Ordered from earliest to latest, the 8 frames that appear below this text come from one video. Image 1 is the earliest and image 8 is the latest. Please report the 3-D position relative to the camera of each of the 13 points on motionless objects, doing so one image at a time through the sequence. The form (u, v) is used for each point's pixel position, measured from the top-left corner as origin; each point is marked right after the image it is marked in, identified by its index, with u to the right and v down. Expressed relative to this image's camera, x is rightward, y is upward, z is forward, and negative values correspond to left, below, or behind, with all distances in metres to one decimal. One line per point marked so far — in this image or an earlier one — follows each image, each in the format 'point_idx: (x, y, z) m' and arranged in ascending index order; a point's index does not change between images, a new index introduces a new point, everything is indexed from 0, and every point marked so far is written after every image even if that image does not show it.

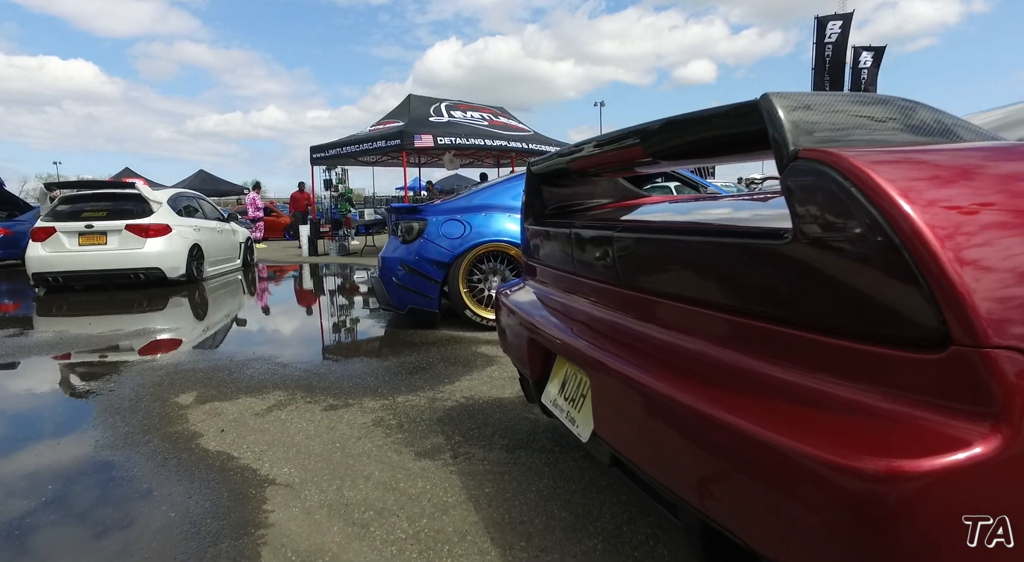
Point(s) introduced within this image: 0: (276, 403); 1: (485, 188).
0: (-1.3, -0.7, +3.3) m
1: (-0.3, +0.9, +5.6) m
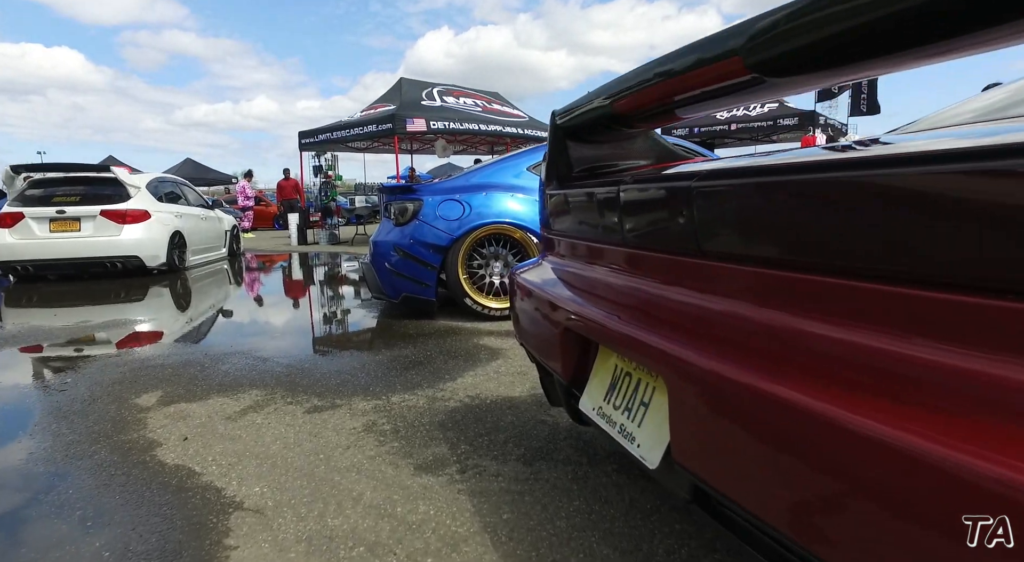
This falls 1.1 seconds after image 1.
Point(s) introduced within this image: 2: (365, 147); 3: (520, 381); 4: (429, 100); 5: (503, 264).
0: (-1.2, -0.6, +2.8) m
1: (-0.3, +1.0, +5.2) m
2: (-4.1, +3.7, +16.4) m
3: (0.0, -0.5, +3.1) m
4: (-2.0, +4.4, +14.6) m
5: (-0.1, +0.1, +4.9) m
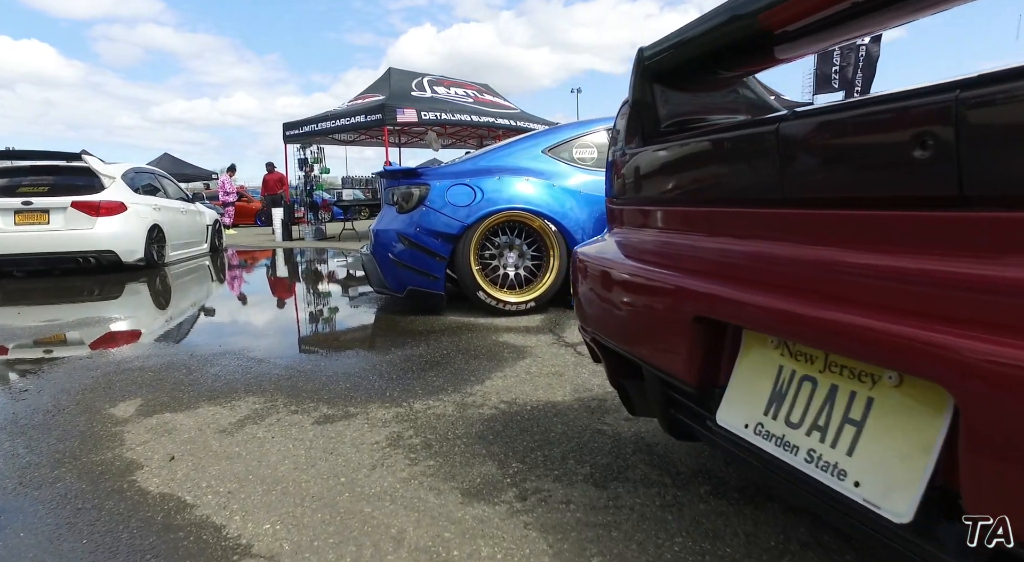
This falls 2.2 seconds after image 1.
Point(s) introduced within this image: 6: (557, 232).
0: (-1.0, -0.5, +2.4) m
1: (-0.2, +1.0, +4.8) m
2: (-4.3, +3.8, +15.9) m
3: (+0.2, -0.5, +2.7) m
4: (-2.2, +4.5, +14.1) m
5: (0.0, +0.2, +4.5) m
6: (+0.3, +0.4, +4.5) m
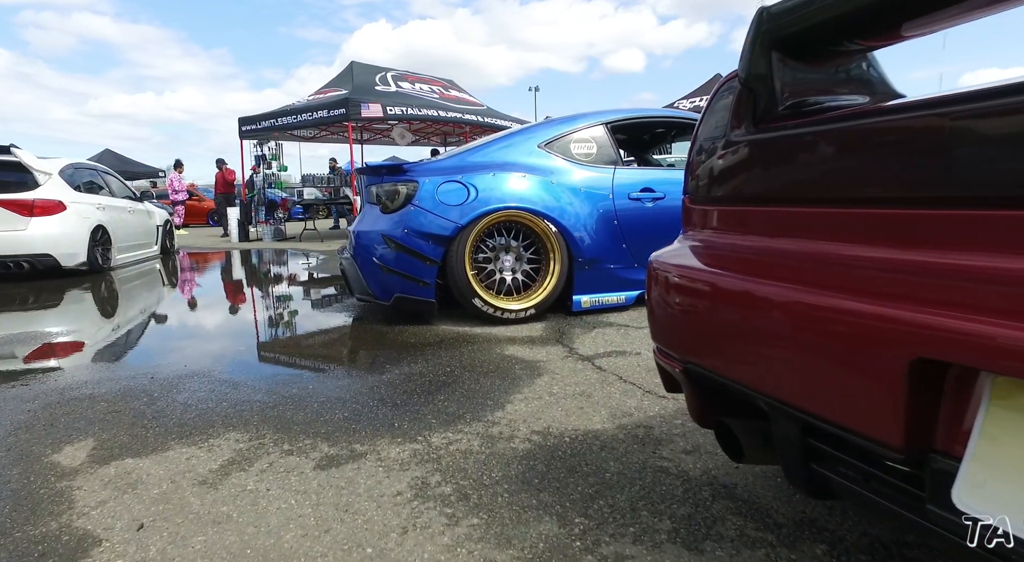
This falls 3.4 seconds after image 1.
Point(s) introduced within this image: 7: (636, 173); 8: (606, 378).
0: (-0.9, -0.6, +2.0) m
1: (-0.2, +1.0, +4.4) m
2: (-5.1, +3.7, +15.2) m
3: (+0.3, -0.5, +2.4) m
4: (-2.9, +4.5, +13.6) m
5: (0.0, +0.2, +4.2) m
6: (+0.3, +0.3, +4.1) m
7: (+0.9, +0.8, +4.4) m
8: (+0.4, -0.5, +2.8) m
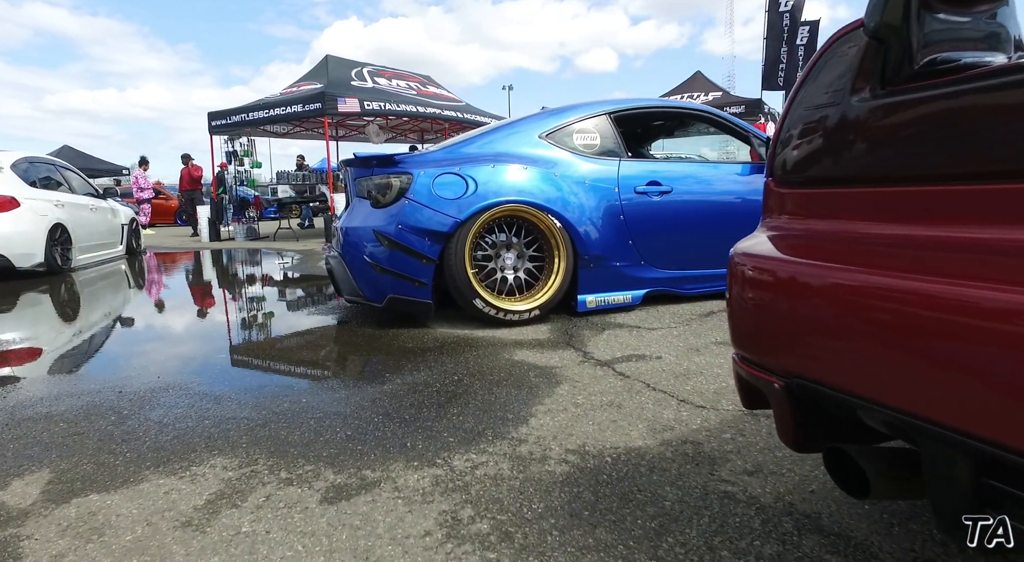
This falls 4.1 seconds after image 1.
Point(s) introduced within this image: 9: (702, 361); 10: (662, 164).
0: (-0.8, -0.6, +1.7) m
1: (-0.2, +1.0, +4.1) m
2: (-5.6, +3.7, +14.7) m
3: (+0.4, -0.5, +2.1) m
4: (-3.4, +4.5, +13.2) m
5: (0.0, +0.2, +3.9) m
6: (+0.3, +0.3, +3.9) m
7: (+0.9, +0.8, +4.2) m
8: (+0.5, -0.5, +2.6) m
9: (+0.9, -0.4, +2.9) m
10: (+1.1, +0.8, +4.2) m
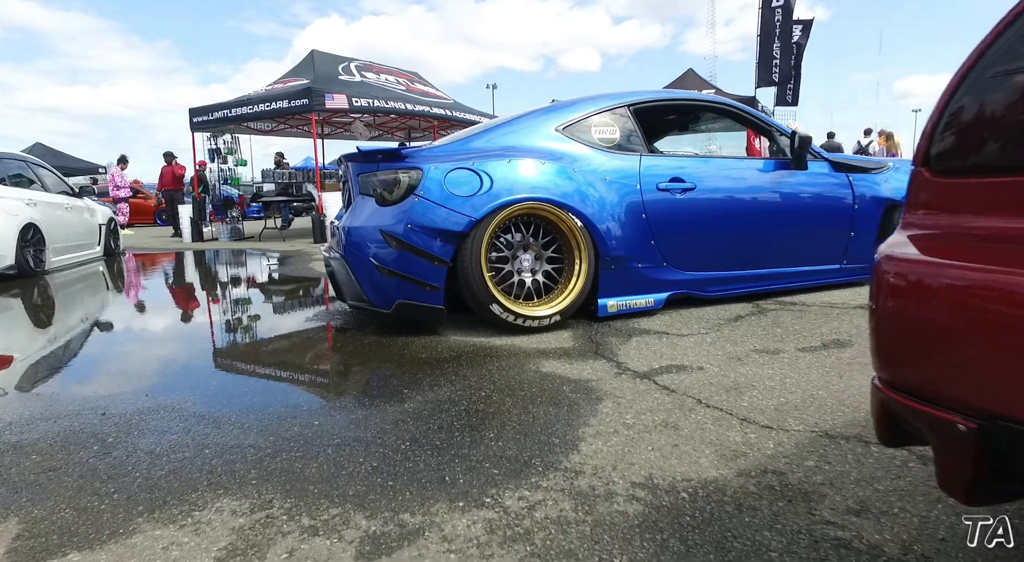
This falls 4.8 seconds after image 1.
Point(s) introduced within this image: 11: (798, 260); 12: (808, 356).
0: (-0.6, -0.6, +1.4) m
1: (-0.1, +1.0, +3.8) m
2: (-5.8, +3.7, +14.3) m
3: (+0.6, -0.5, +1.9) m
4: (-3.5, +4.4, +12.8) m
5: (+0.1, +0.2, +3.6) m
6: (+0.4, +0.3, +3.6) m
7: (+1.0, +0.8, +4.0) m
8: (+0.7, -0.5, +2.3) m
9: (+1.1, -0.4, +2.7) m
10: (+1.1, +0.8, +4.0) m
11: (+2.1, +0.2, +4.3) m
12: (+1.4, -0.4, +2.8) m
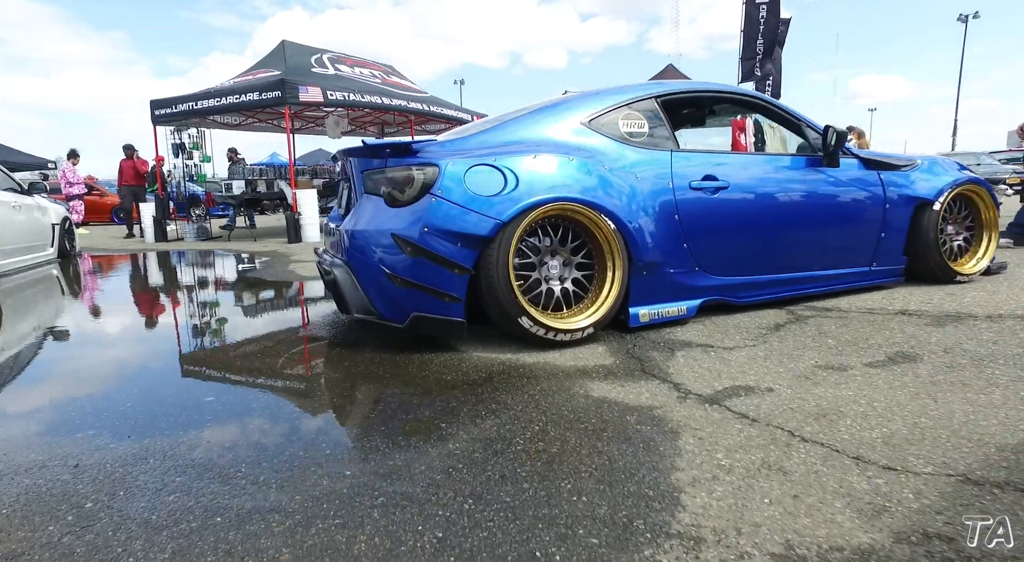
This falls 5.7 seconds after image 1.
0: (-0.4, -0.7, +1.0) m
1: (0.0, +0.9, +3.5) m
2: (-6.3, +3.6, +13.6) m
3: (+0.8, -0.6, +1.6) m
4: (-3.9, +4.4, +12.2) m
5: (+0.3, +0.1, +3.3) m
6: (+0.6, +0.3, +3.3) m
7: (+1.1, +0.8, +3.7) m
8: (+0.9, -0.5, +2.0) m
9: (+1.3, -0.5, +2.4) m
10: (+1.3, +0.8, +3.7) m
11: (+2.2, +0.1, +4.1) m
12: (+1.6, -0.4, +2.6) m
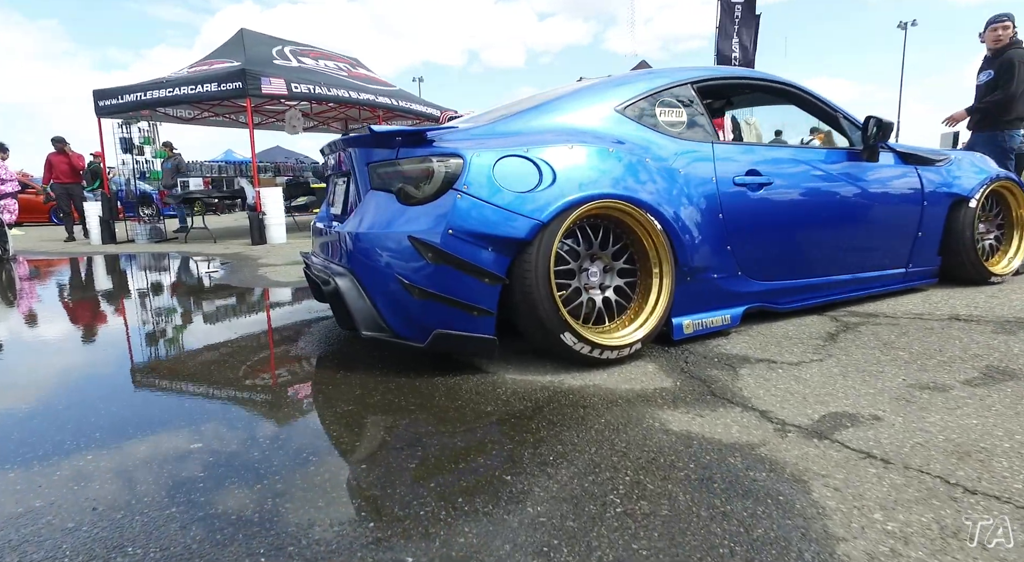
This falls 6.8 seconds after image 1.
0: (0.0, -0.7, +0.5) m
1: (+0.1, +0.9, +3.0) m
2: (-6.9, +3.5, +12.7) m
3: (+1.1, -0.6, +1.2) m
4: (-4.4, +4.3, +11.5) m
5: (+0.4, +0.1, +2.9) m
6: (+0.7, +0.3, +2.9) m
7: (+1.2, +0.7, +3.3) m
8: (+1.1, -0.6, +1.6) m
9: (+1.5, -0.5, +2.0) m
10: (+1.4, +0.7, +3.3) m
11: (+2.3, +0.1, +3.8) m
12: (+1.8, -0.4, +2.3) m
